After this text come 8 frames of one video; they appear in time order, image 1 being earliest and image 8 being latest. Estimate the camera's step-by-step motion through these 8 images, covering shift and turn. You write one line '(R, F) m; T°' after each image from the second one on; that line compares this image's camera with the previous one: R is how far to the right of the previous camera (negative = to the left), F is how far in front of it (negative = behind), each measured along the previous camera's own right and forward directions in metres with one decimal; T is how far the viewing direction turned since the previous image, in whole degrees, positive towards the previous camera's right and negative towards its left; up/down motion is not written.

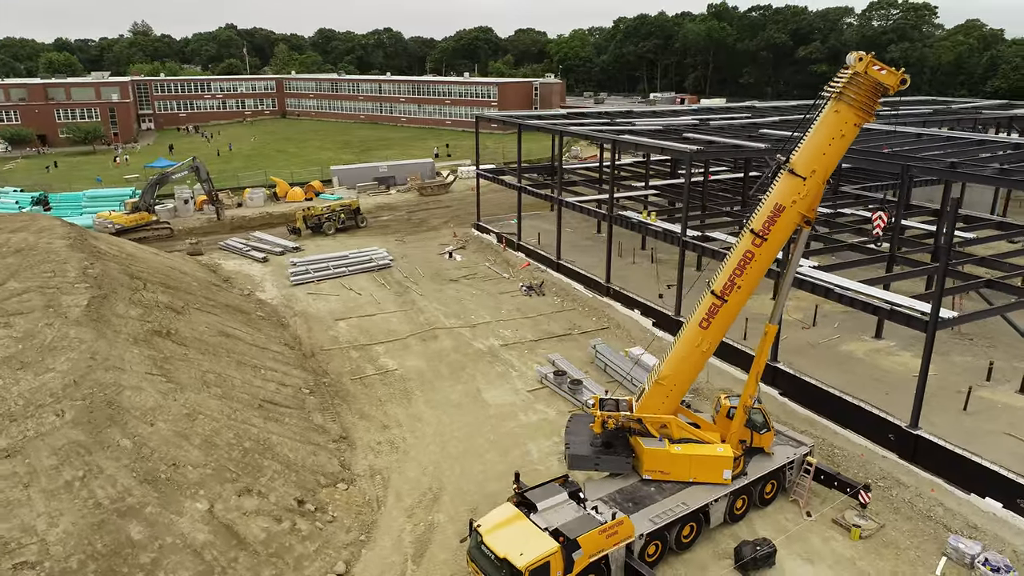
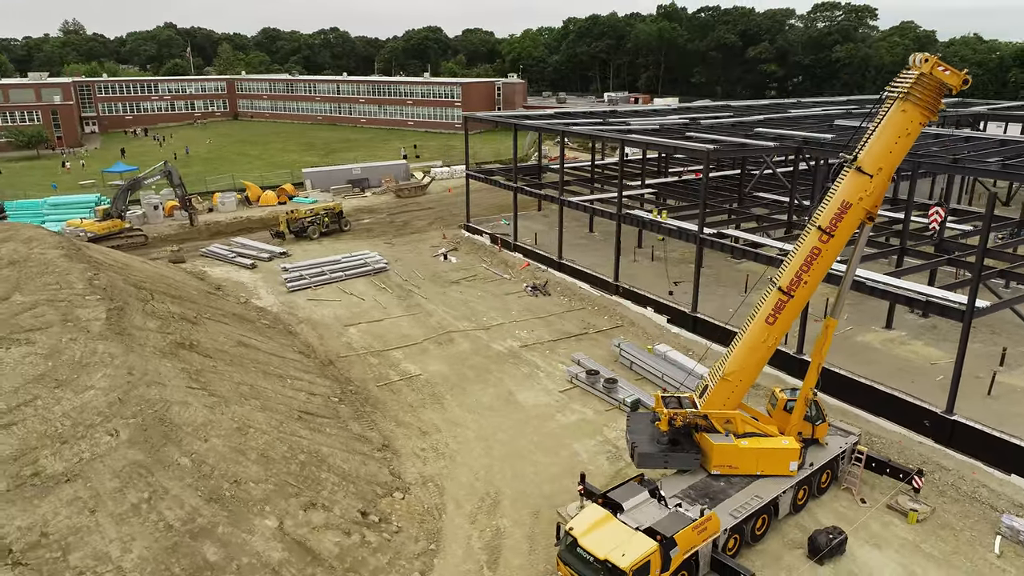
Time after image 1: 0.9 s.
(-2.2, +0.2) m; +5°
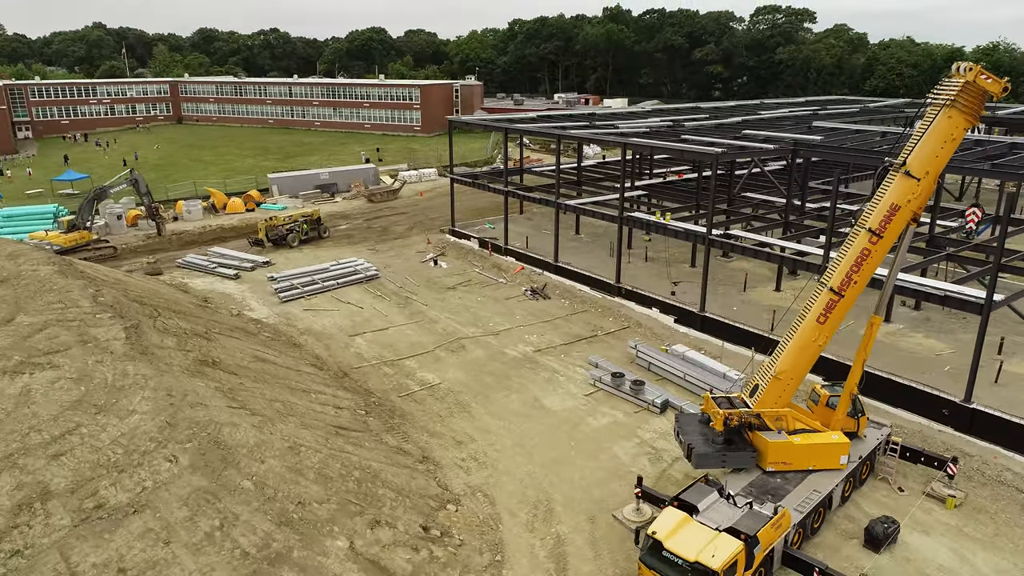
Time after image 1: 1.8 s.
(-2.1, +0.1) m; +5°
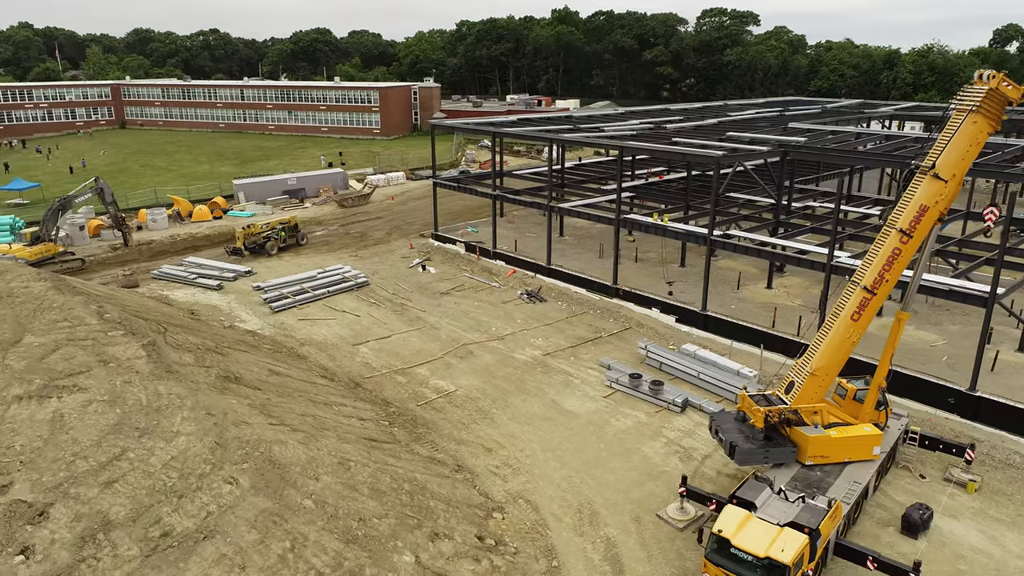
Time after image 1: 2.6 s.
(-1.9, 0.0) m; +5°
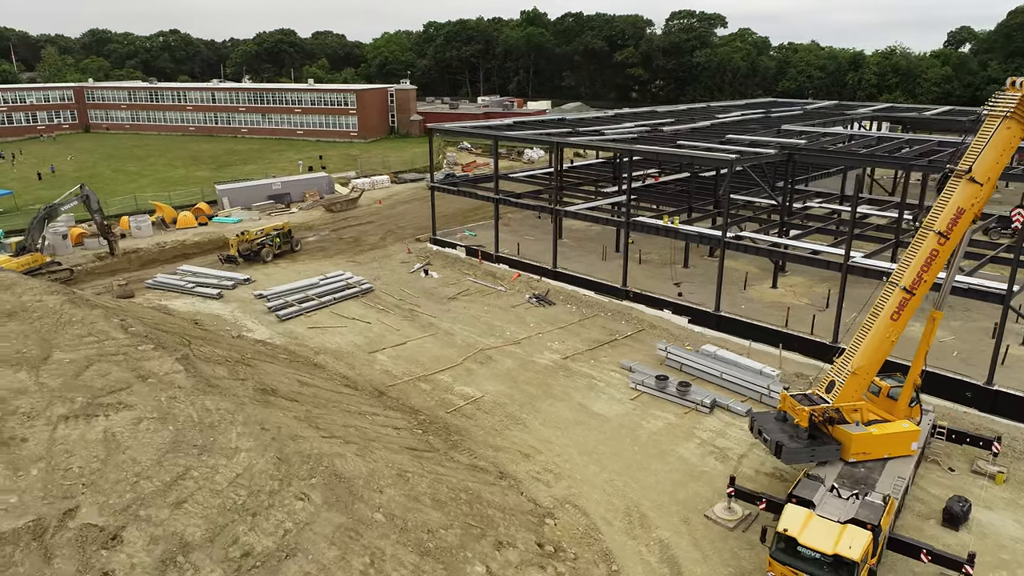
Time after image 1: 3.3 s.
(-1.7, 0.0) m; +3°
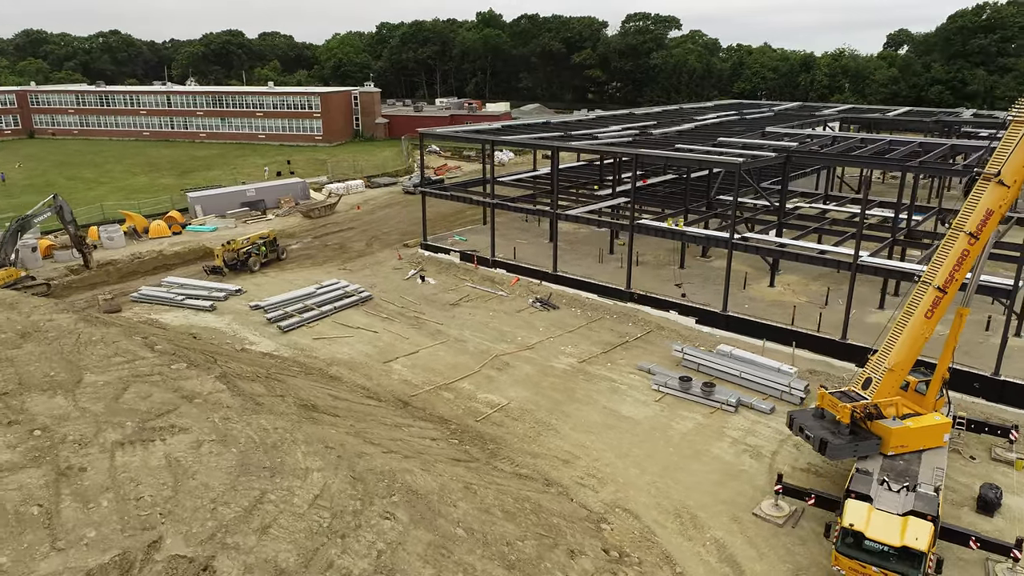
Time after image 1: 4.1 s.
(-2.0, +0.1) m; +4°
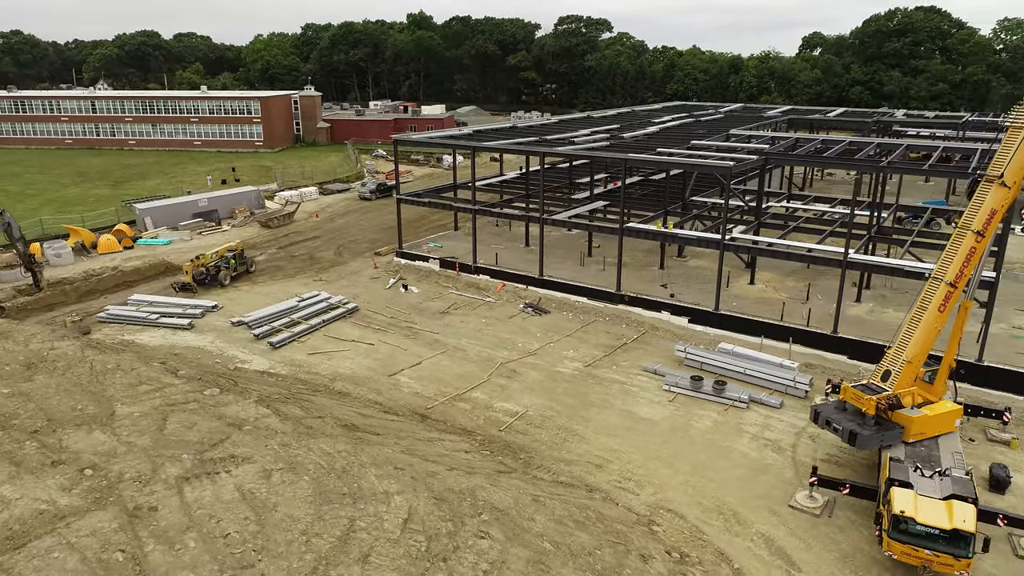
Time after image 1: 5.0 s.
(-2.4, +0.1) m; +6°
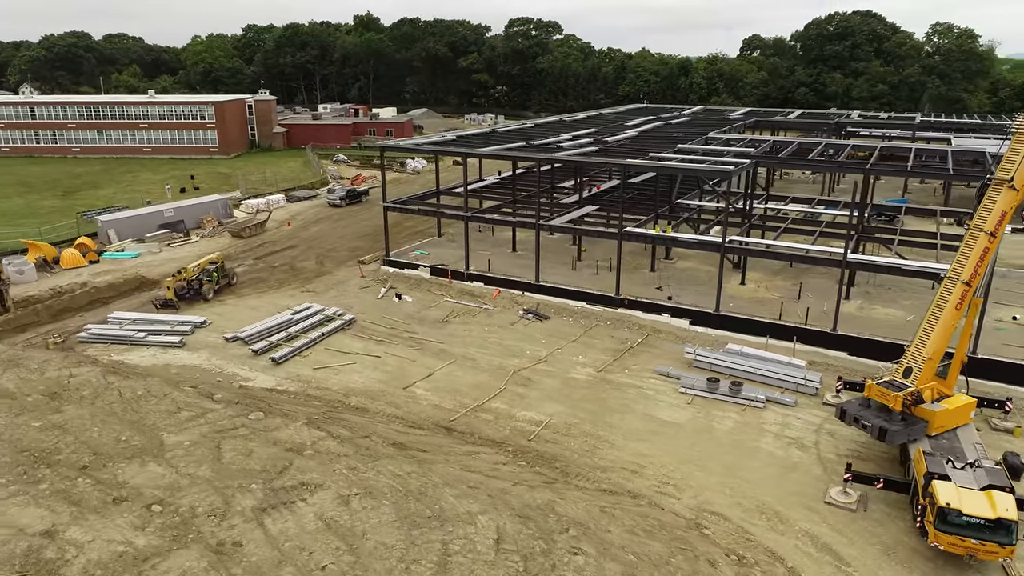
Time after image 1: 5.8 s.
(-2.1, +0.2) m; +5°
